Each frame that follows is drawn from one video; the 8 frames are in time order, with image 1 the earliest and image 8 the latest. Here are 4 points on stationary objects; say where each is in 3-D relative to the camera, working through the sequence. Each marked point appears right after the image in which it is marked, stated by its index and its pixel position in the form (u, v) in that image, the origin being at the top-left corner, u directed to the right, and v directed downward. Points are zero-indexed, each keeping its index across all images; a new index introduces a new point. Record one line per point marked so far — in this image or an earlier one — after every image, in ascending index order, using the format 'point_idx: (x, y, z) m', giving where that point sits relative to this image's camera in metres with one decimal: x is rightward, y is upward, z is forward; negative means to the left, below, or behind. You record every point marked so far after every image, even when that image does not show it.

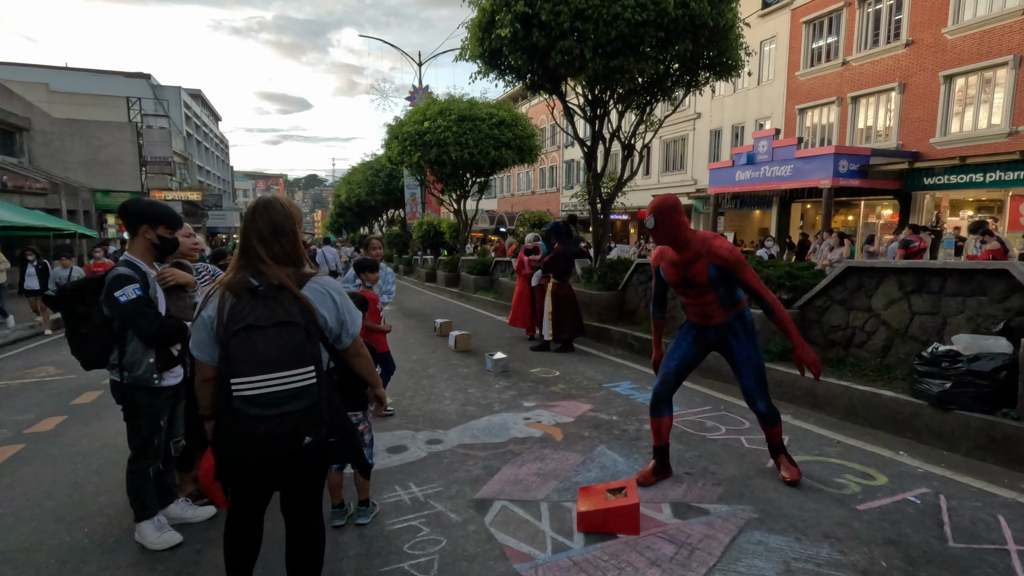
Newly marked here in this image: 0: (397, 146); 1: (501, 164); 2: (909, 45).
0: (-4.0, +5.0, +18.7) m
1: (-0.4, +4.3, +18.8) m
2: (+13.9, +8.5, +18.9) m
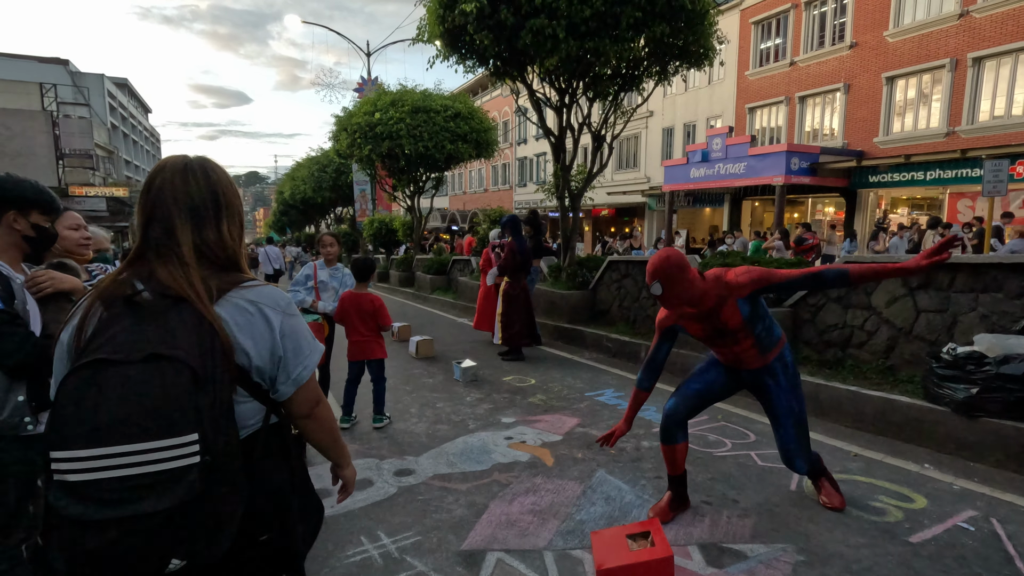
0: (-5.5, +4.9, +17.6) m
1: (-1.8, +4.3, +18.0) m
2: (+12.3, +8.7, +19.4) m
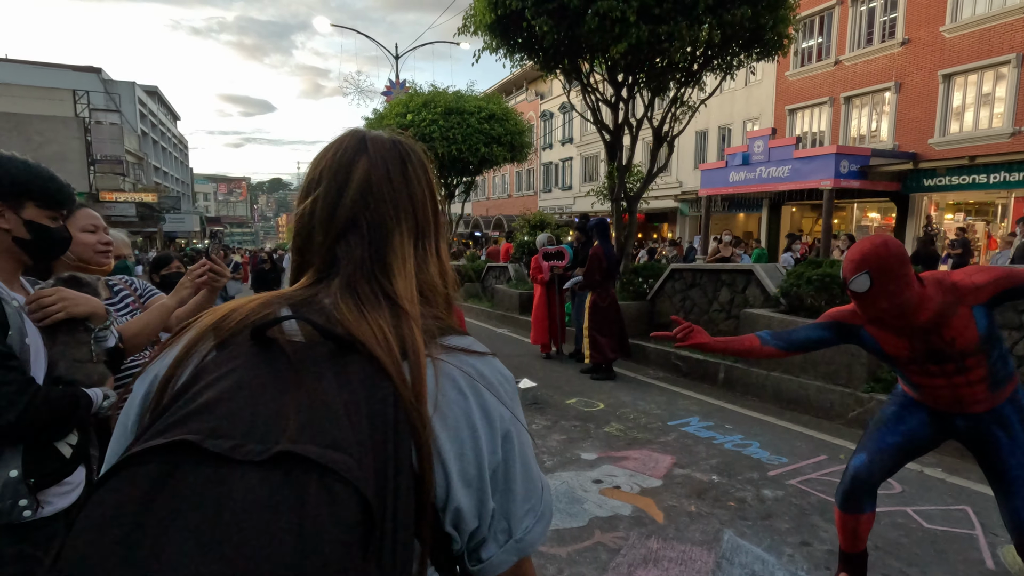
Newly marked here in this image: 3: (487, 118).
0: (-4.3, +4.7, +17.1) m
1: (-0.7, +4.1, +17.4) m
2: (+13.5, +8.4, +18.4) m
3: (-0.8, +5.5, +17.2) m
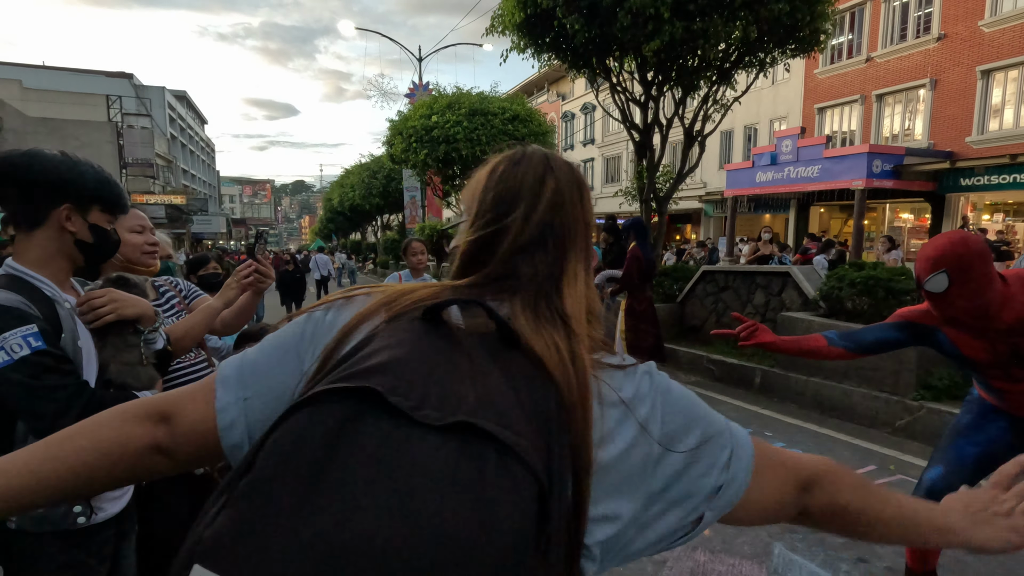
0: (-3.6, +4.7, +17.2) m
1: (+0.1, +4.0, +17.4) m
2: (+14.3, +8.3, +17.8) m
3: (0.0, +5.4, +17.1) m
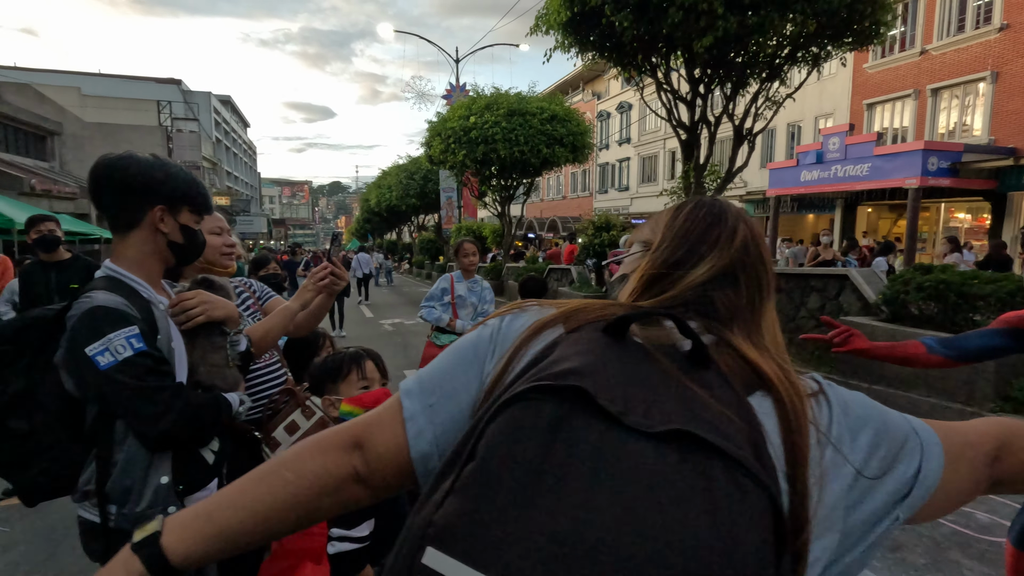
0: (-2.4, +4.7, +17.3) m
1: (+1.3, +4.0, +17.3) m
2: (+15.5, +8.1, +16.9) m
3: (+1.2, +5.4, +17.0) m
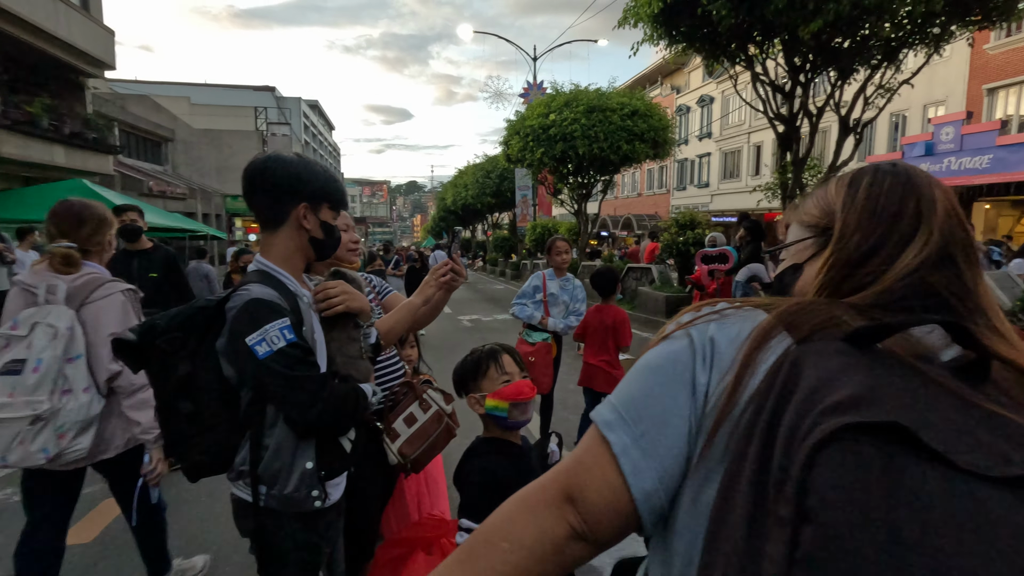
0: (+0.2, +4.7, +17.4) m
1: (+3.8, +4.0, +16.9) m
2: (+17.9, +7.9, +14.6) m
3: (+3.7, +5.4, +16.7) m
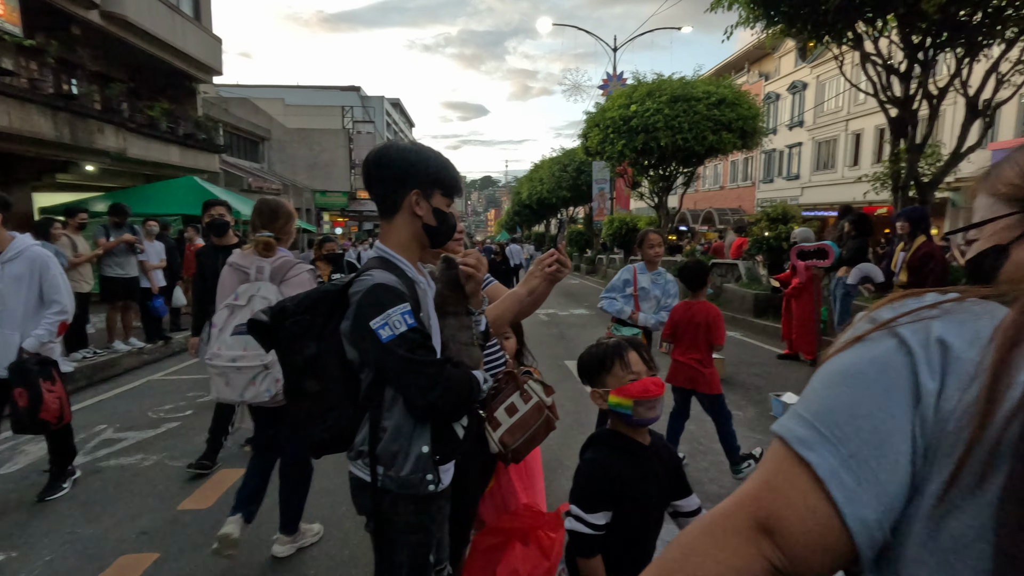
0: (+2.7, +4.9, +17.1) m
1: (+6.2, +4.1, +16.1) m
2: (+20.0, +7.7, +12.0) m
3: (+6.1, +5.5, +15.9) m
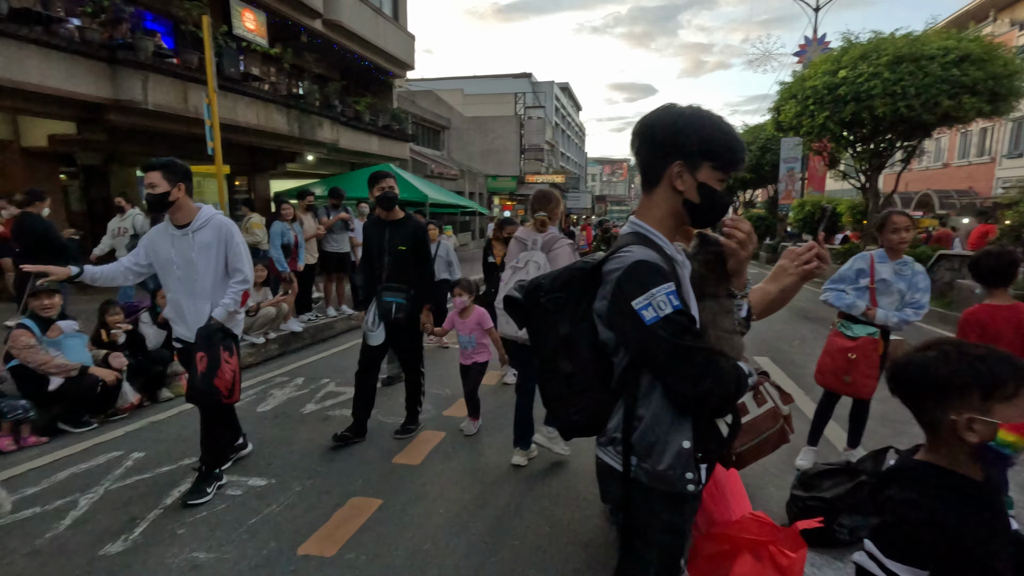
0: (+8.0, +5.2, +15.3) m
1: (+11.0, +4.2, +13.3) m
2: (+23.1, +7.1, +5.3) m
3: (+10.9, +5.6, +13.1) m
